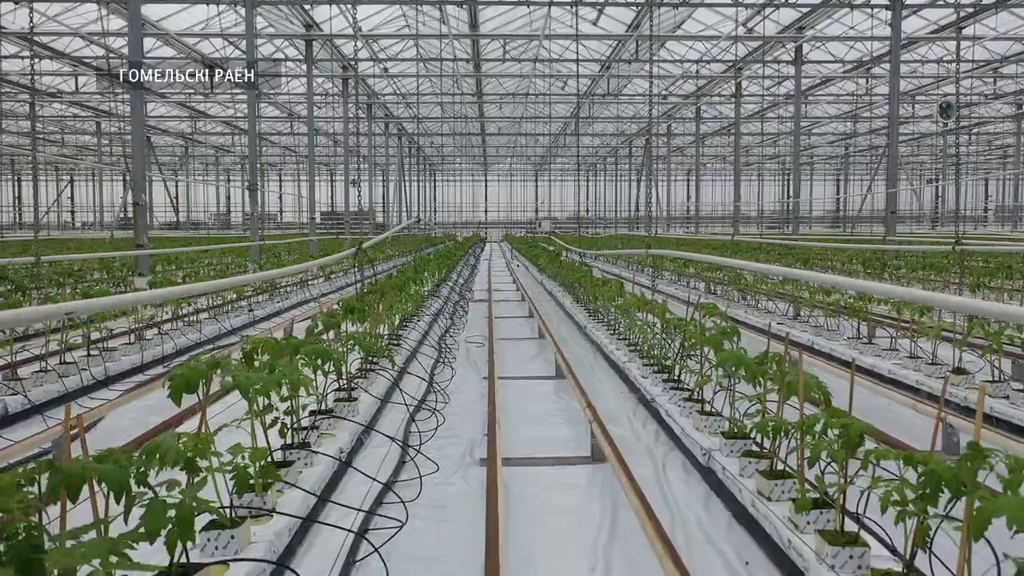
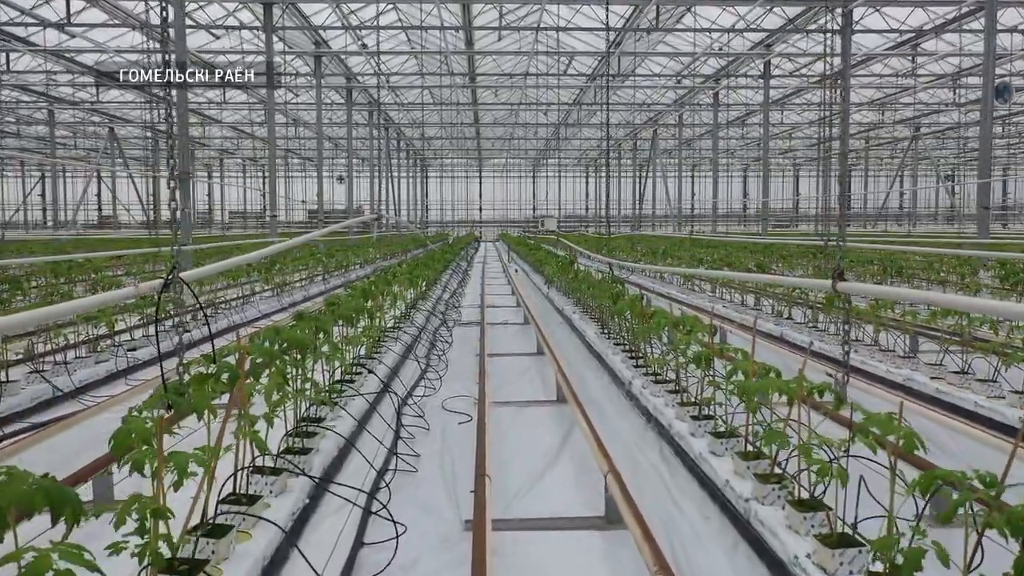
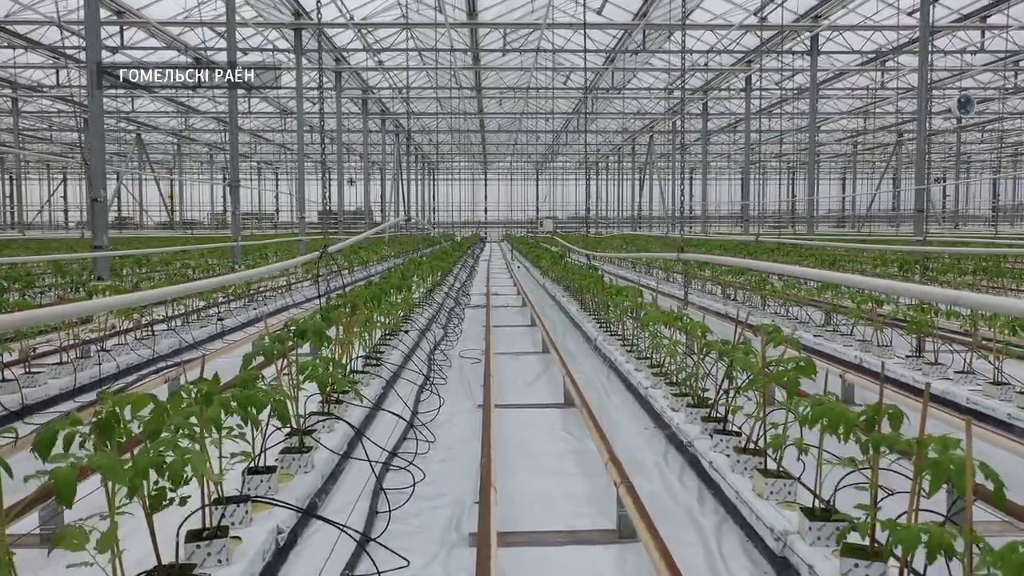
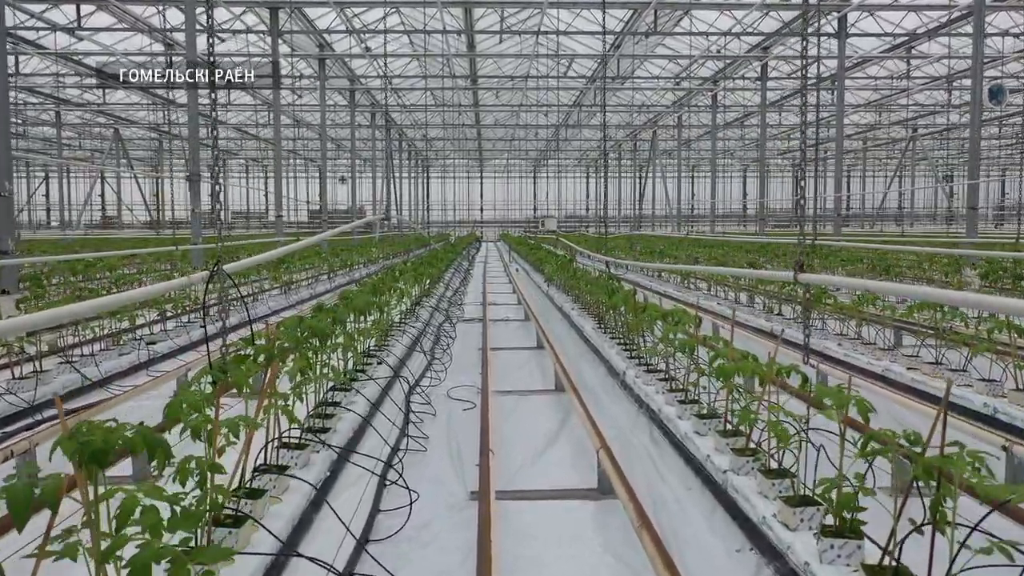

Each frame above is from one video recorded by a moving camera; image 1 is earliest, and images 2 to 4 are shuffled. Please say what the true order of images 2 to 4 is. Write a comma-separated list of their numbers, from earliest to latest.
3, 4, 2
